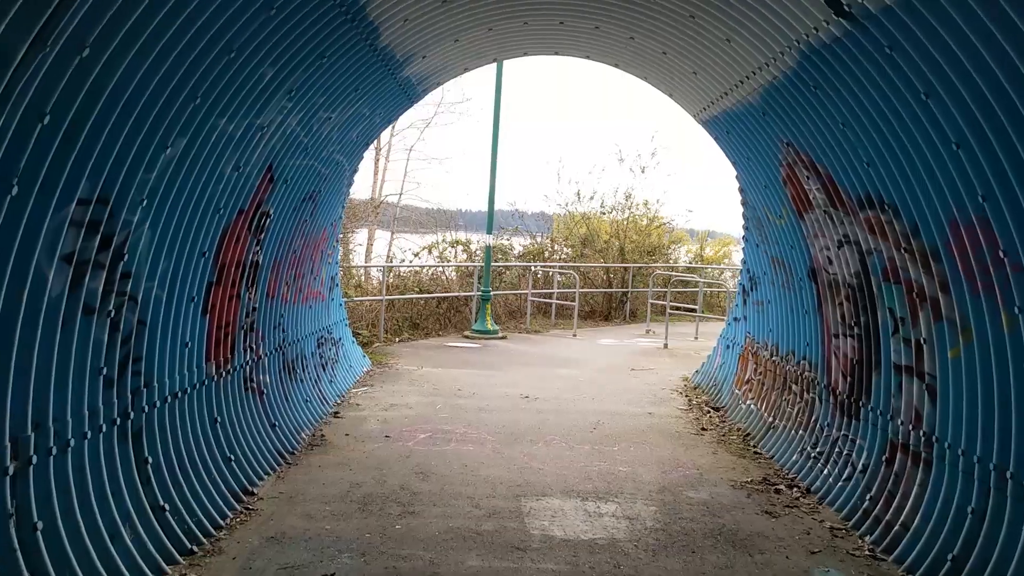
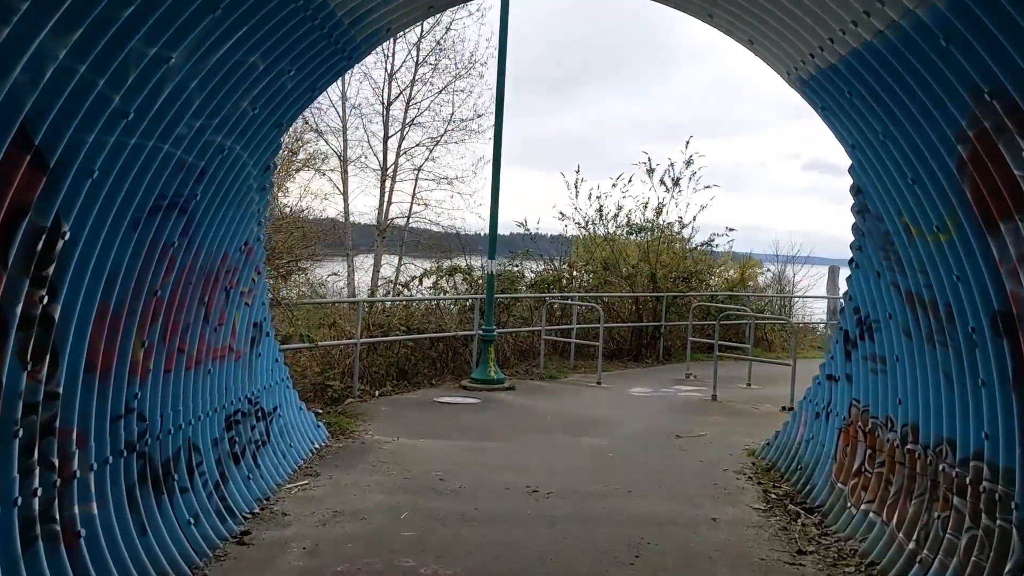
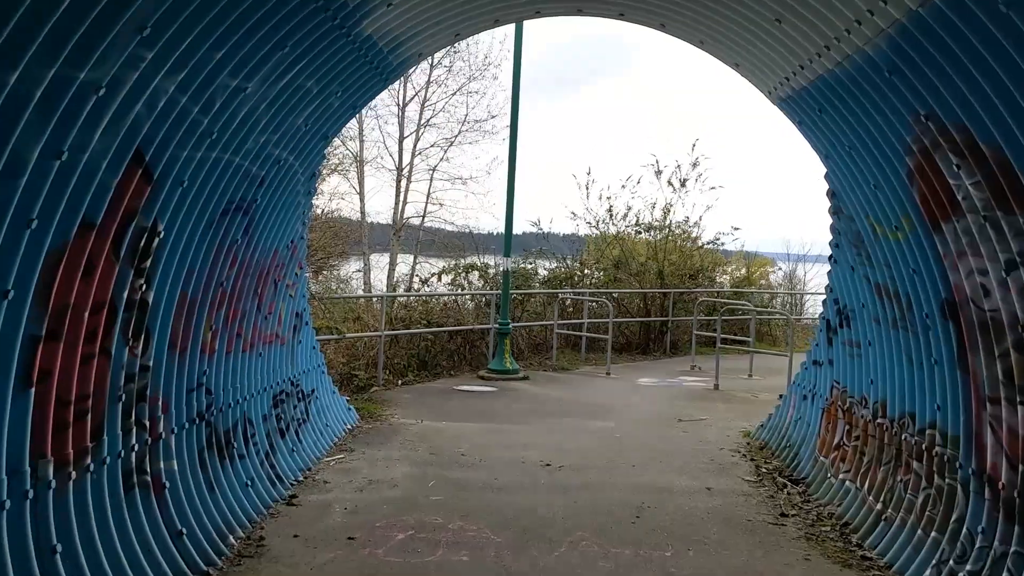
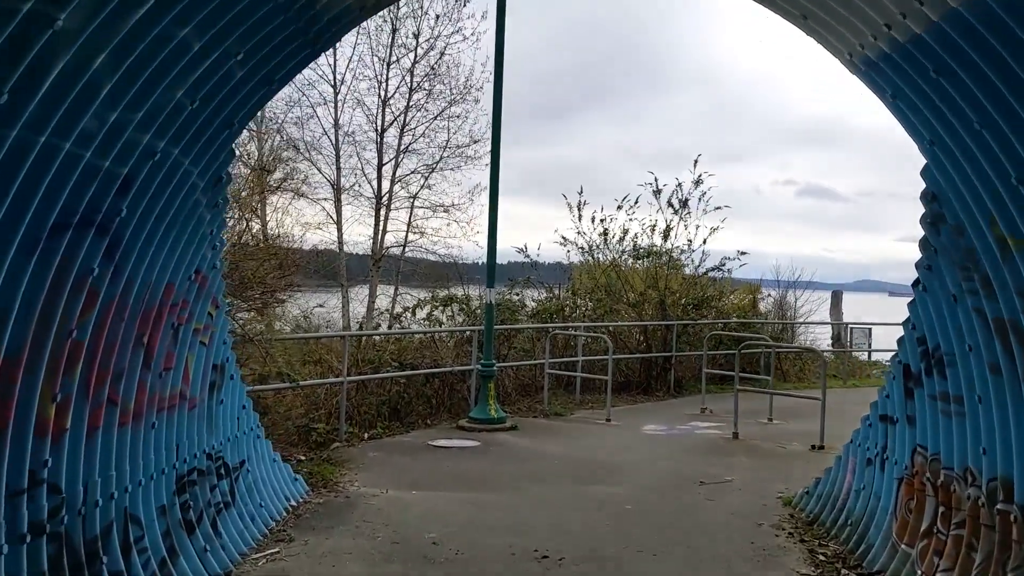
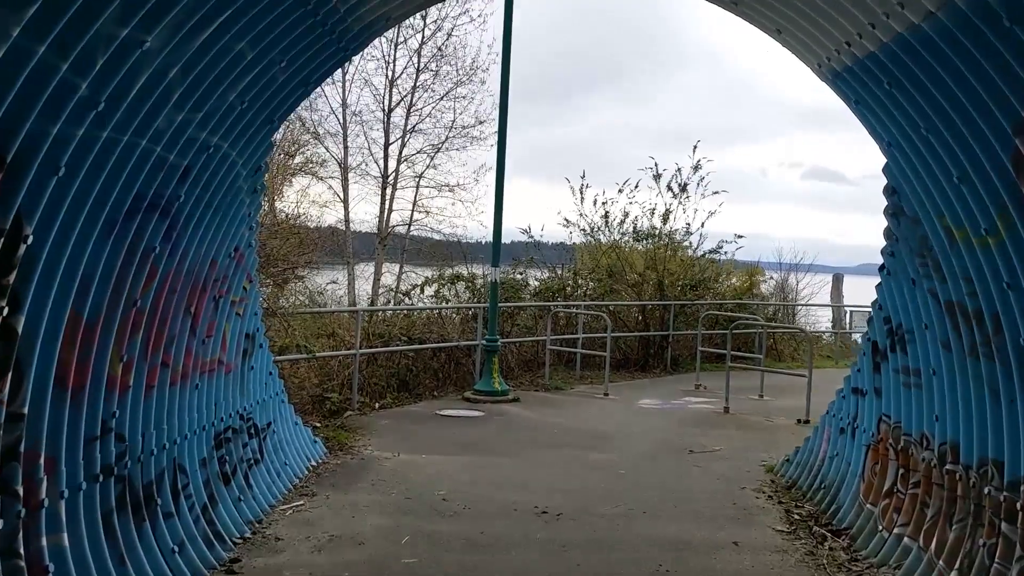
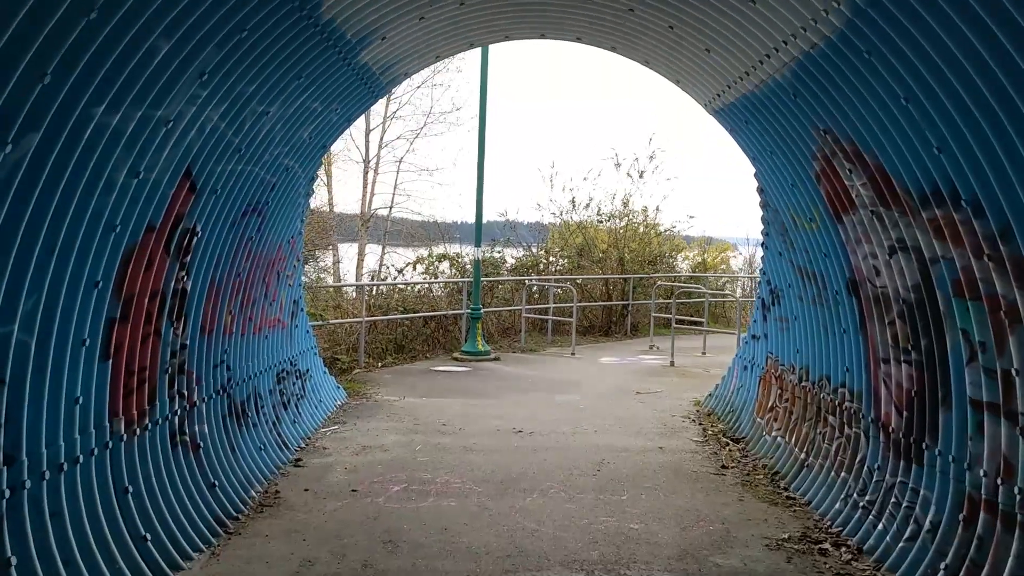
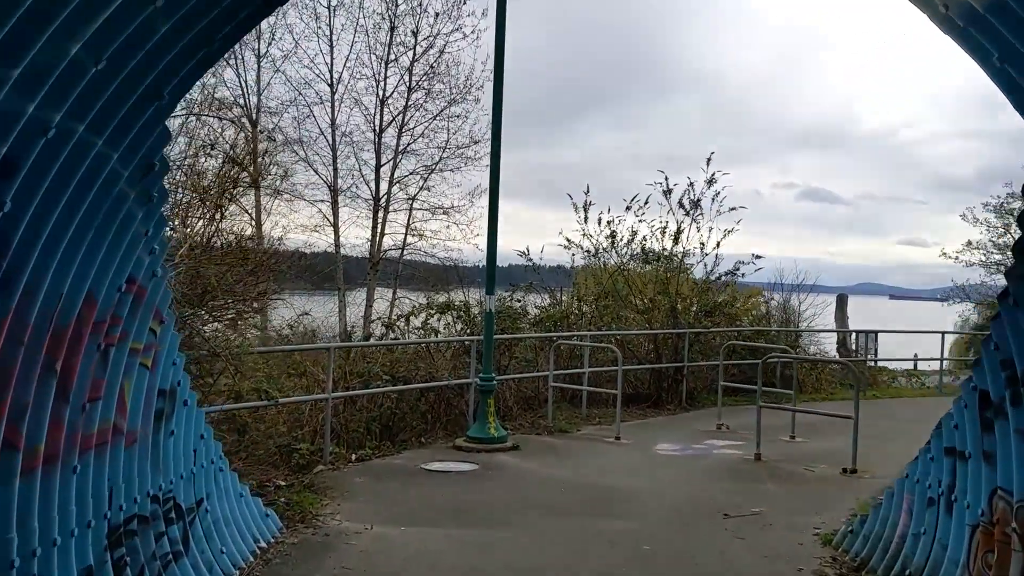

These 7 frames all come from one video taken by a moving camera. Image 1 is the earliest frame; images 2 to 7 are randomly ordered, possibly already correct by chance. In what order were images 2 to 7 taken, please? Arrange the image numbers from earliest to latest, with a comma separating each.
6, 3, 2, 5, 4, 7
